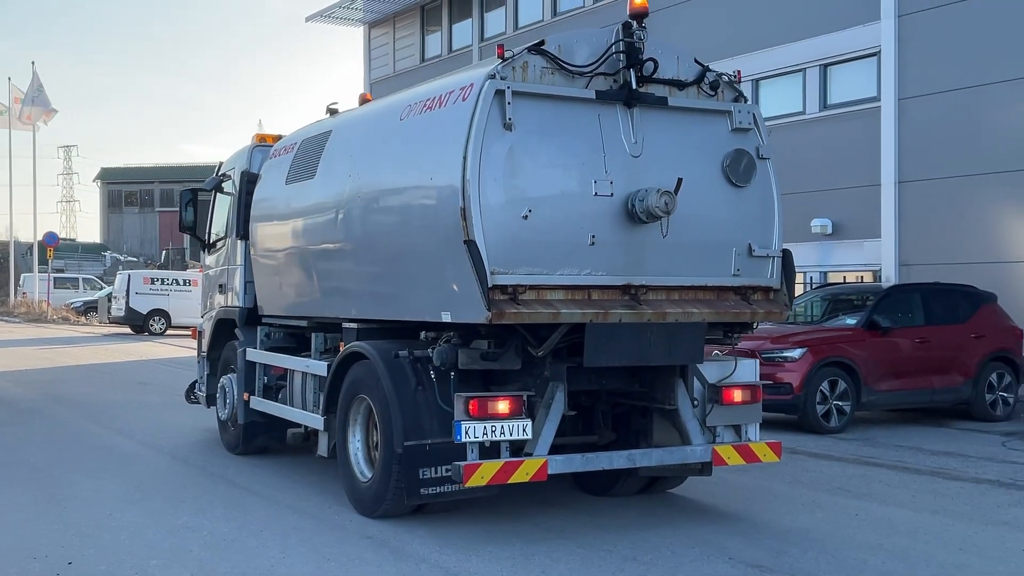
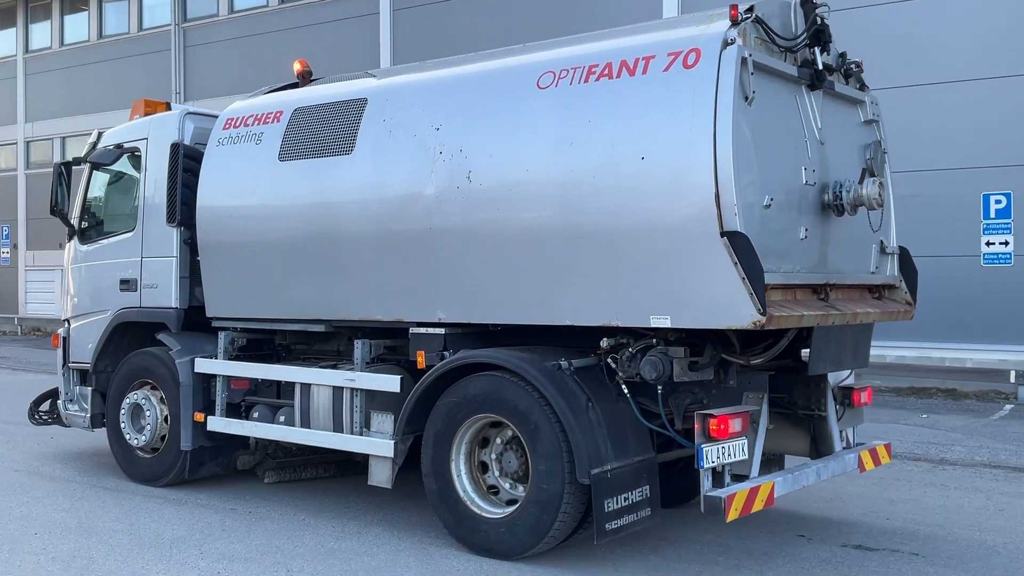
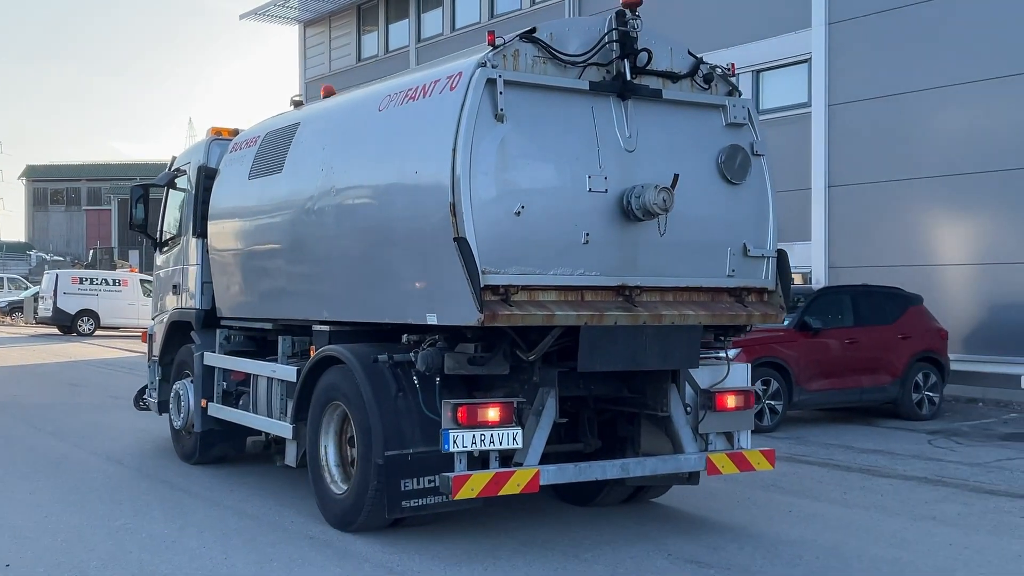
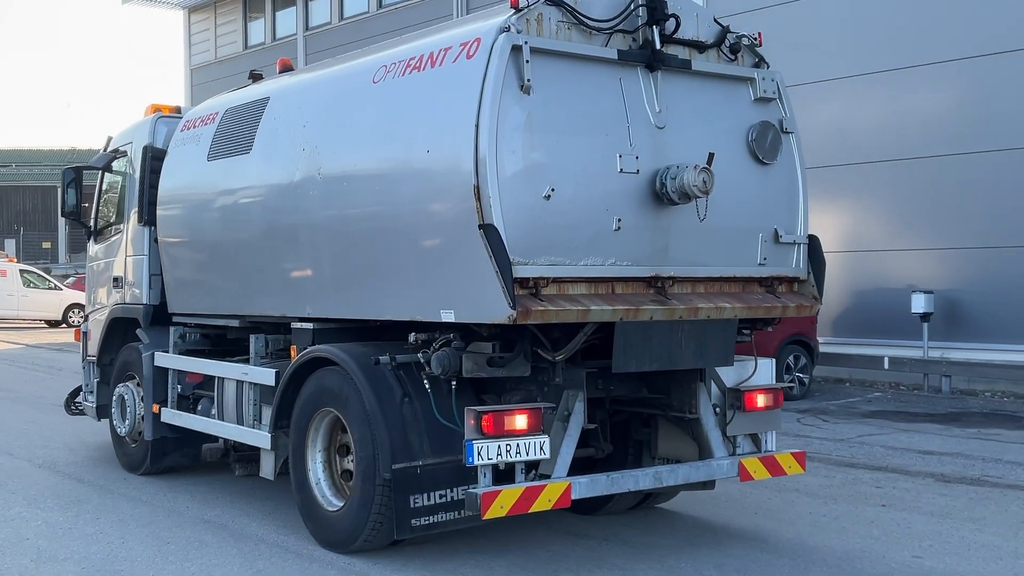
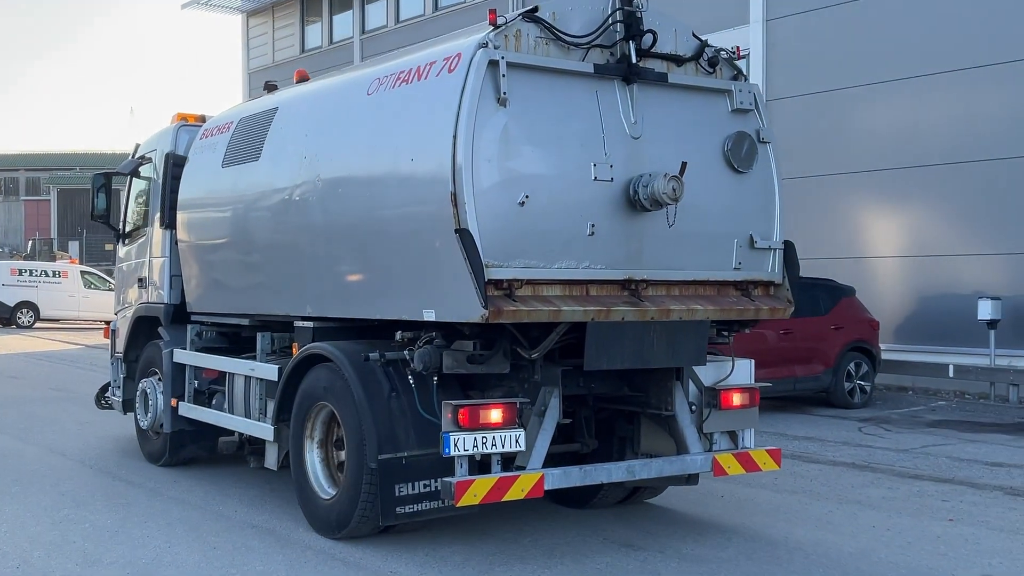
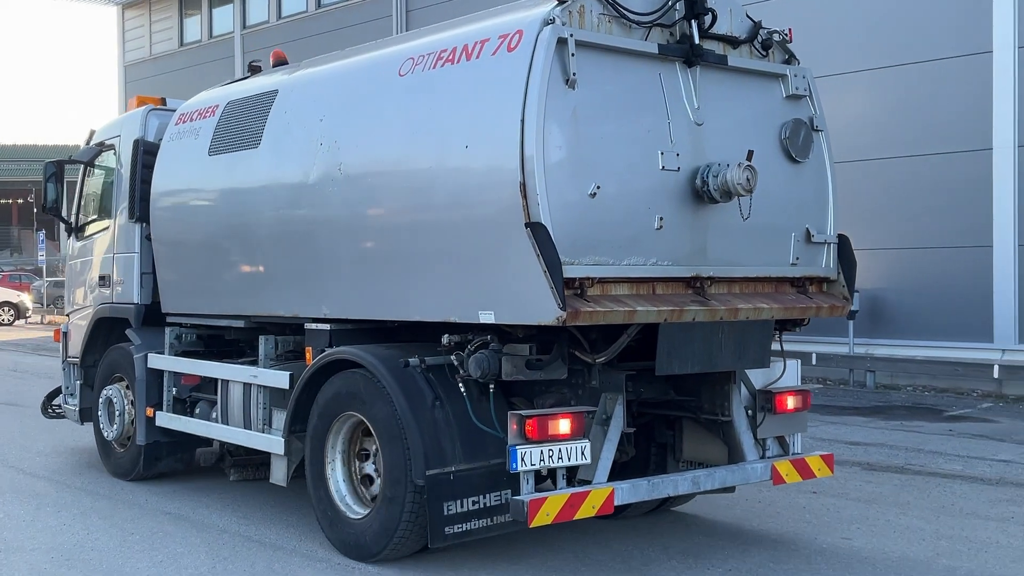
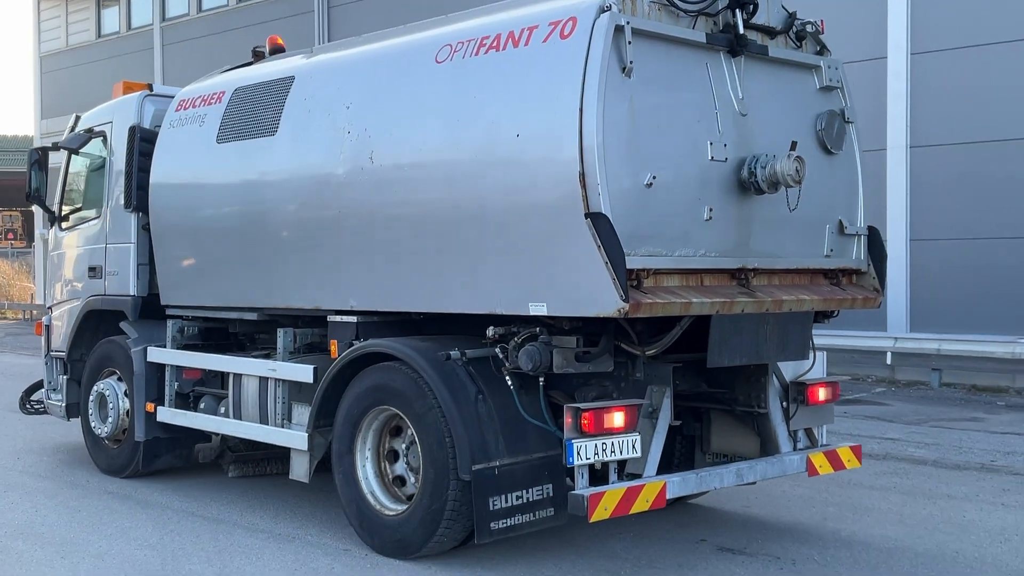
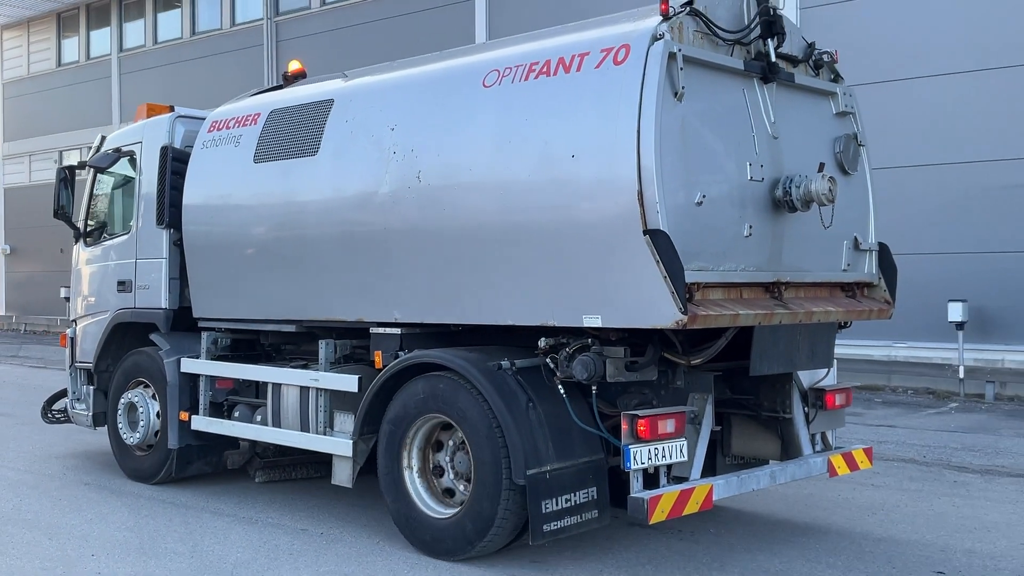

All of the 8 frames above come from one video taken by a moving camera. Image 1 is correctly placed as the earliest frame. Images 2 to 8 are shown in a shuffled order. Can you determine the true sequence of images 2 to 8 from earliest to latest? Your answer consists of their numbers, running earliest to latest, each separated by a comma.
3, 5, 4, 6, 7, 8, 2
